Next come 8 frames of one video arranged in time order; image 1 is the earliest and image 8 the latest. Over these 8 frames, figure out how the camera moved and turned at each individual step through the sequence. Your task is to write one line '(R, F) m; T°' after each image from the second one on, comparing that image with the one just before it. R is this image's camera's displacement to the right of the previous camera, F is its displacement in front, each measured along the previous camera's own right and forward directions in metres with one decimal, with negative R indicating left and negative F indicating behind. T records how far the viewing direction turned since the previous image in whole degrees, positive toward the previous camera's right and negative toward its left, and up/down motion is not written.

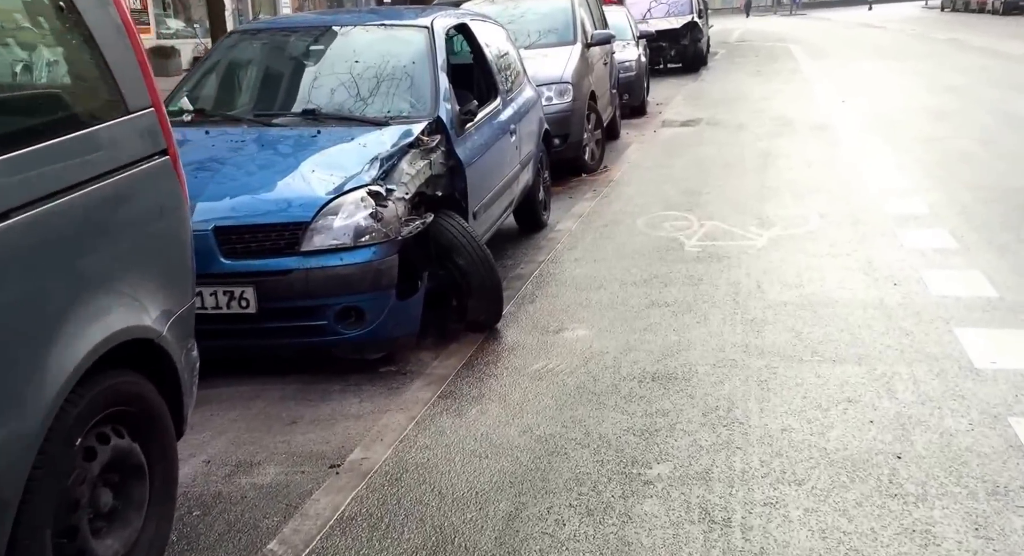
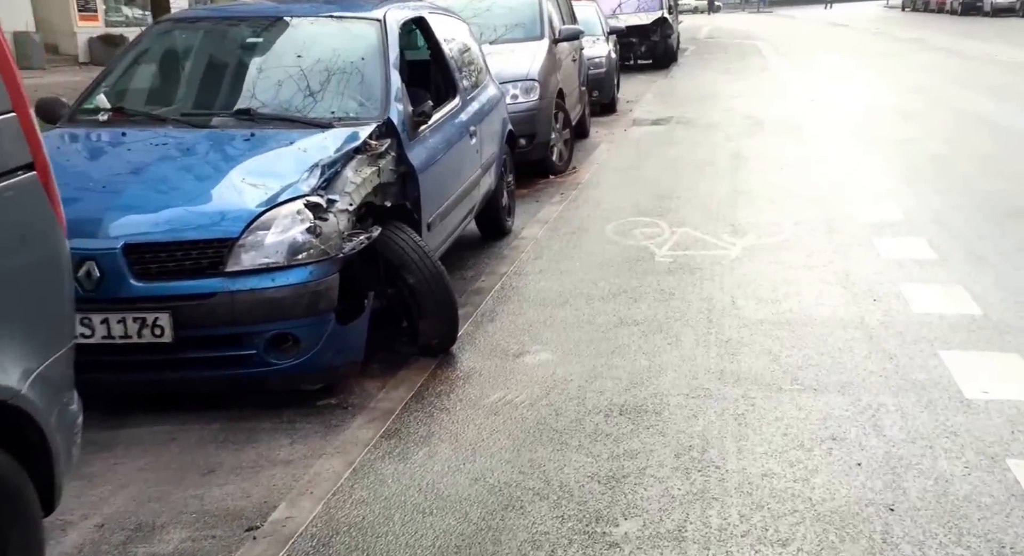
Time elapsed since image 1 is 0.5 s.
(+0.1, +0.5) m; +2°
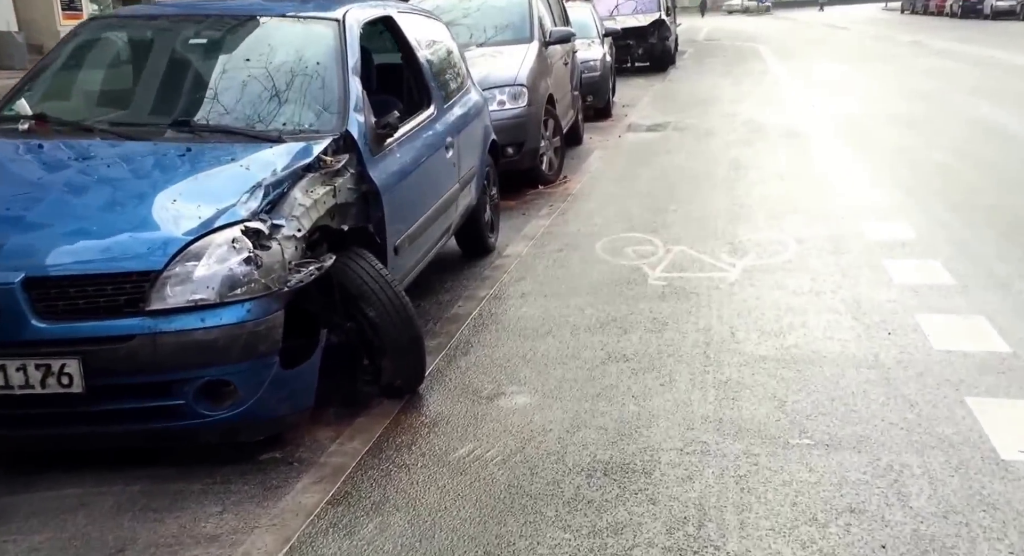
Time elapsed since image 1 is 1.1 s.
(+0.1, +0.6) m; 0°
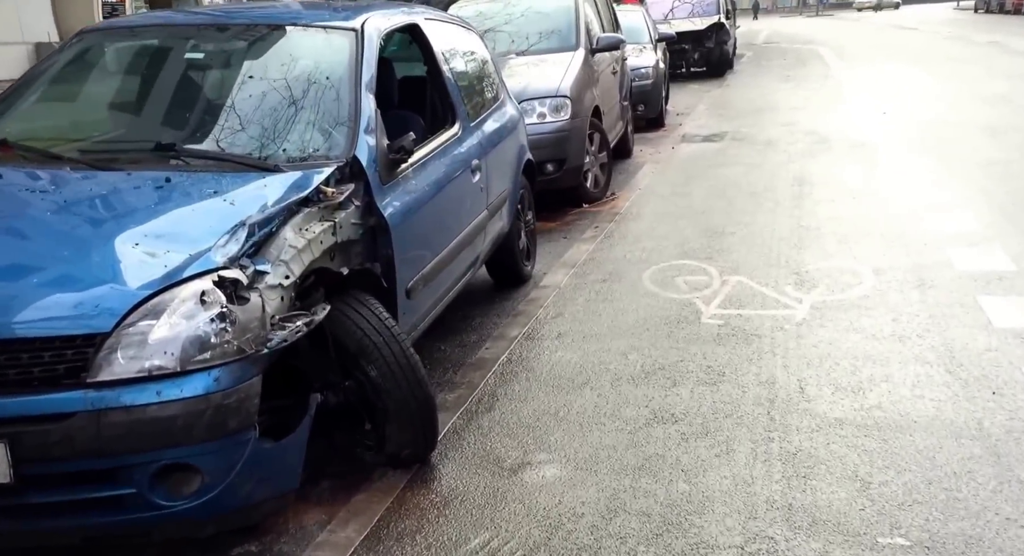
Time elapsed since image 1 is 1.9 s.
(+0.1, +0.7) m; -3°
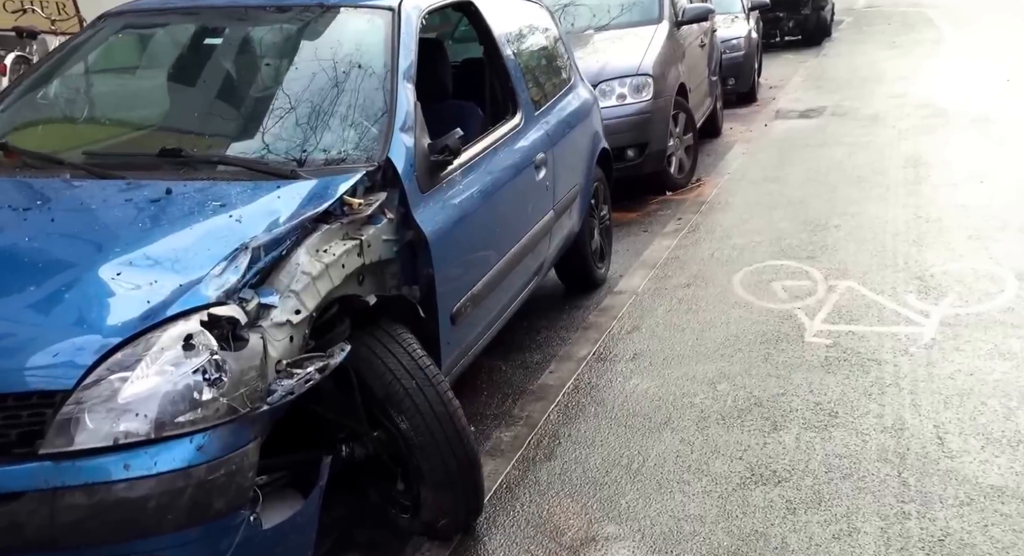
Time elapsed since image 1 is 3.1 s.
(+0.1, +0.9) m; -5°
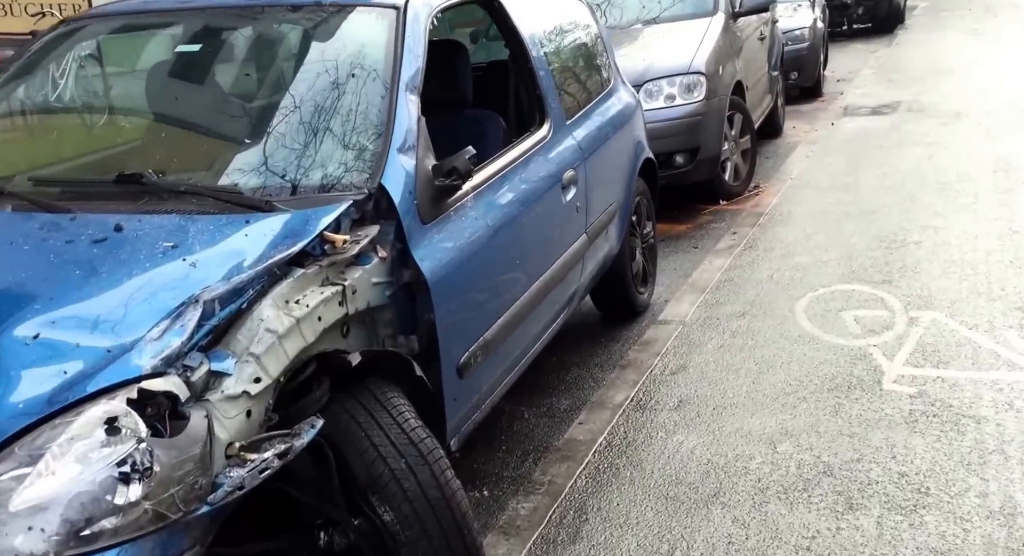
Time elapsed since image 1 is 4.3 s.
(+0.1, +0.7) m; -3°
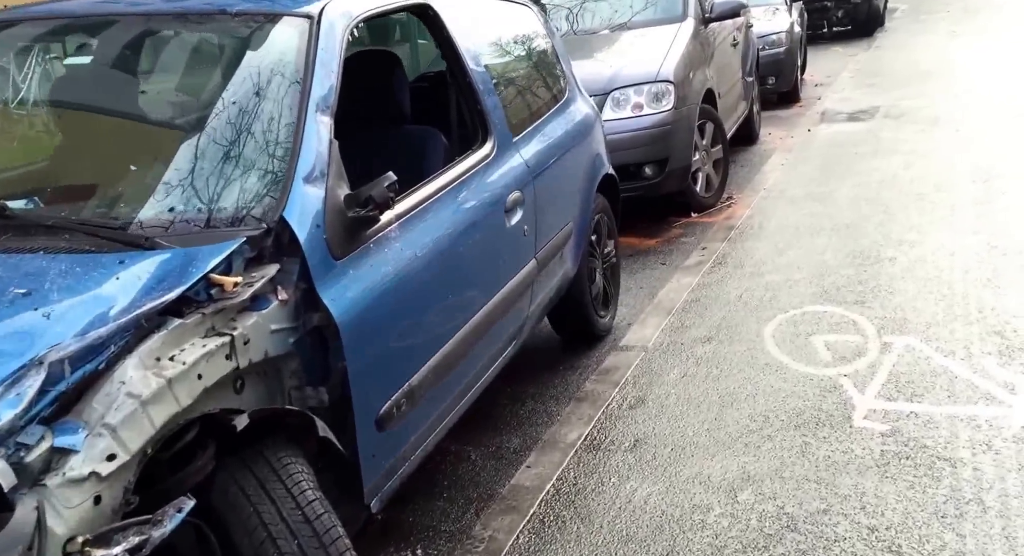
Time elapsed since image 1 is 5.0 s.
(+0.2, +0.3) m; +1°
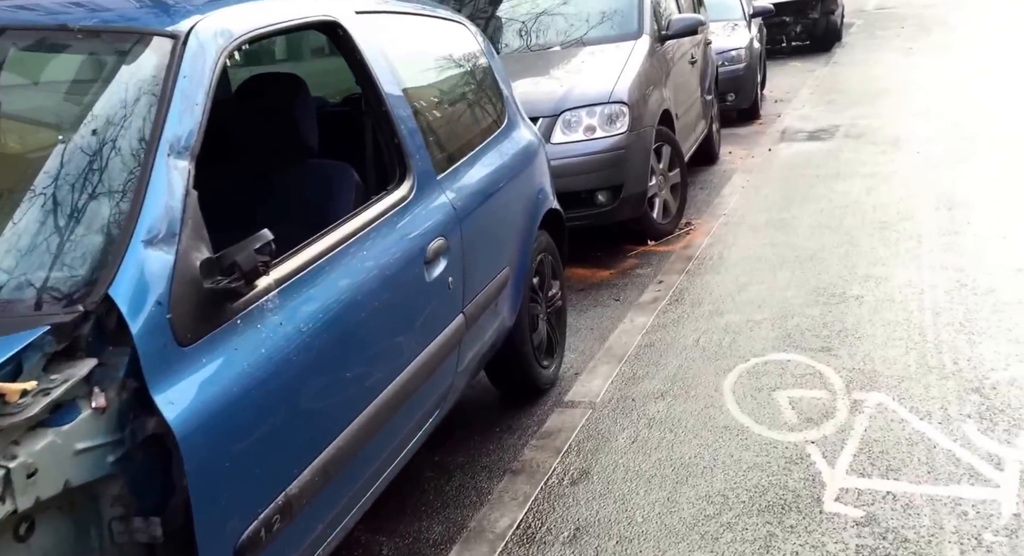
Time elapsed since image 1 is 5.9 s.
(+0.1, +0.5) m; +2°
